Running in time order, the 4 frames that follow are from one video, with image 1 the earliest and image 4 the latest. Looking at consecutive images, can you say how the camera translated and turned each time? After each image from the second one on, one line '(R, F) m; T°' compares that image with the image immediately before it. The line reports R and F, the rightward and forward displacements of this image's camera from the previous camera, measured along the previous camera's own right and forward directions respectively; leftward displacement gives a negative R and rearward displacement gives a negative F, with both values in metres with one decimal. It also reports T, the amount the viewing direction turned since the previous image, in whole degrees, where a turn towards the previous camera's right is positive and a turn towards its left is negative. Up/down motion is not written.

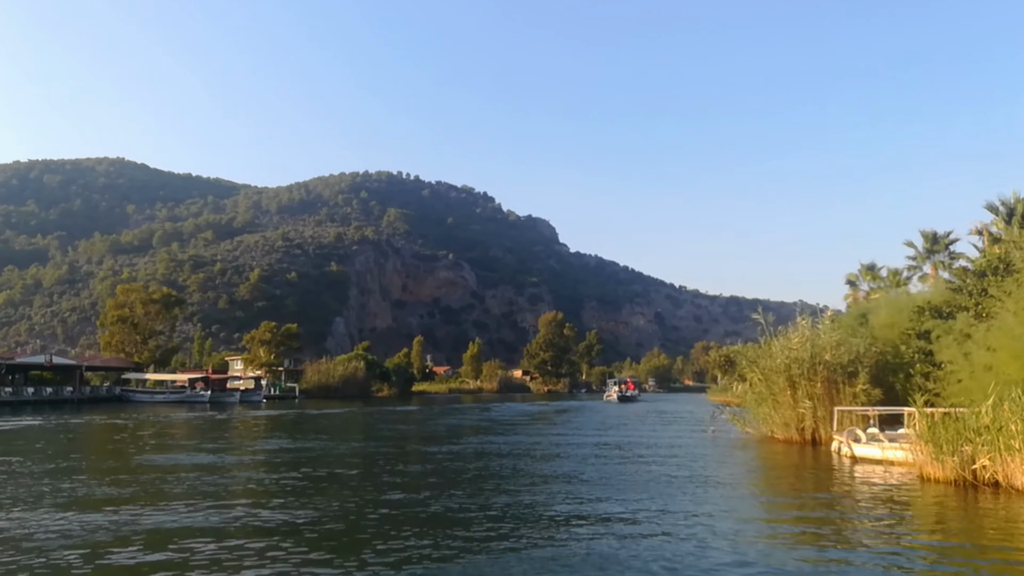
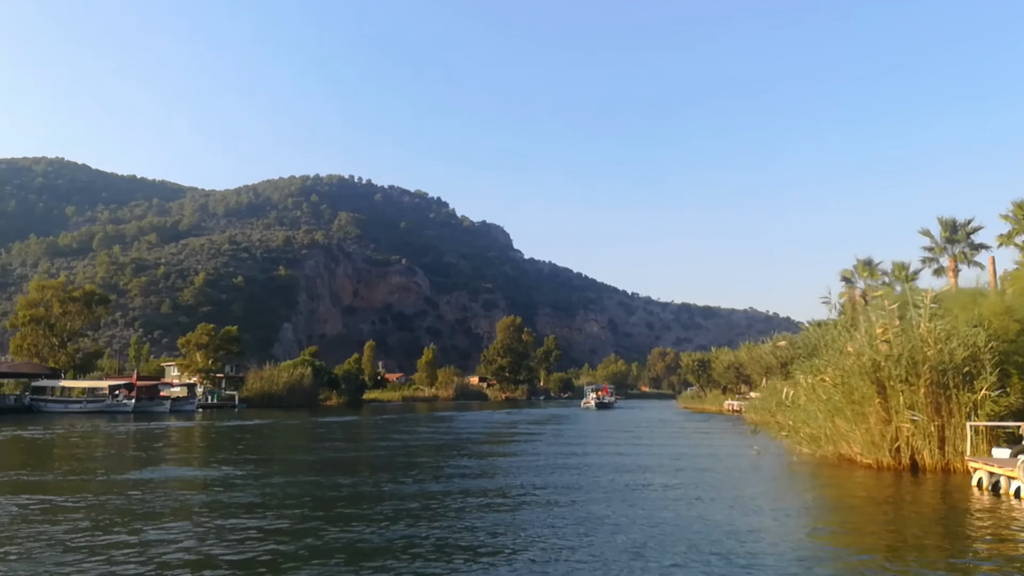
(-0.3, +4.6) m; +3°
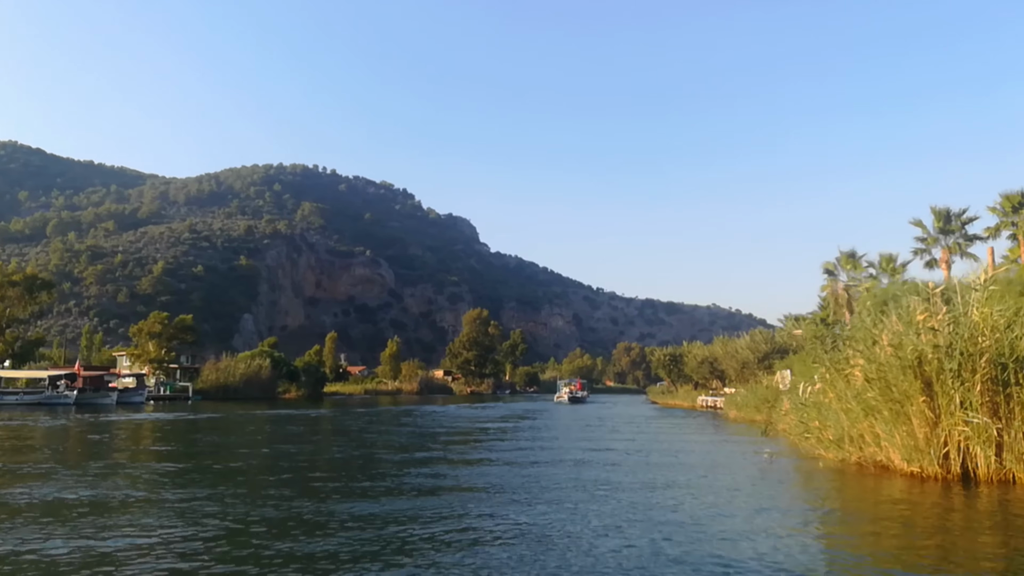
(-0.3, +2.3) m; +2°
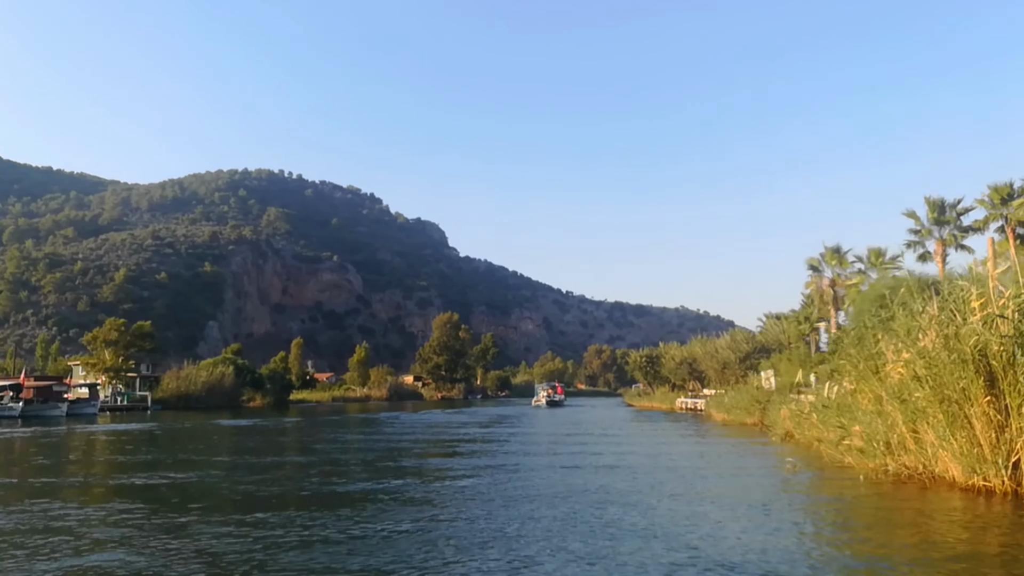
(-0.2, +2.0) m; +2°
